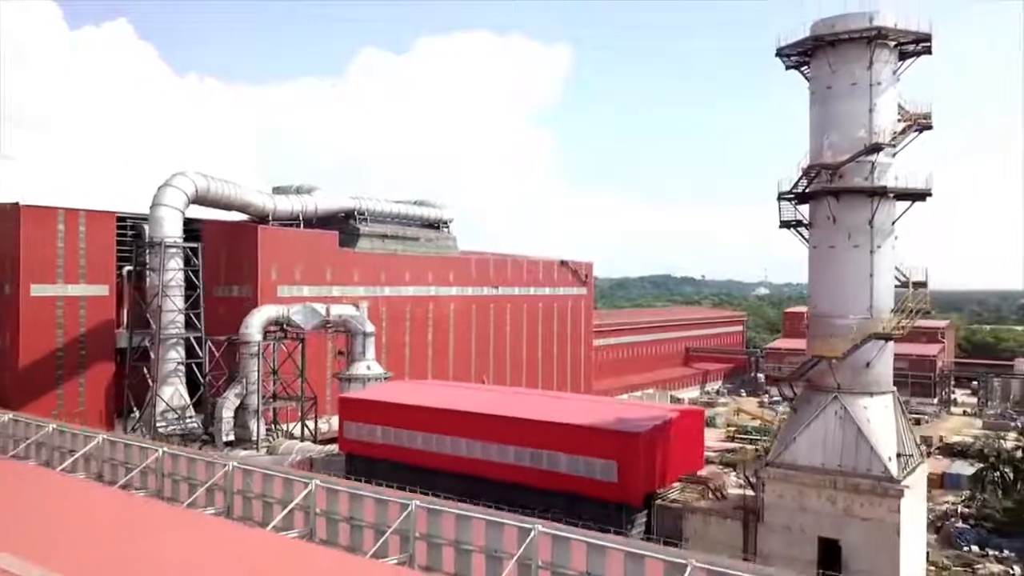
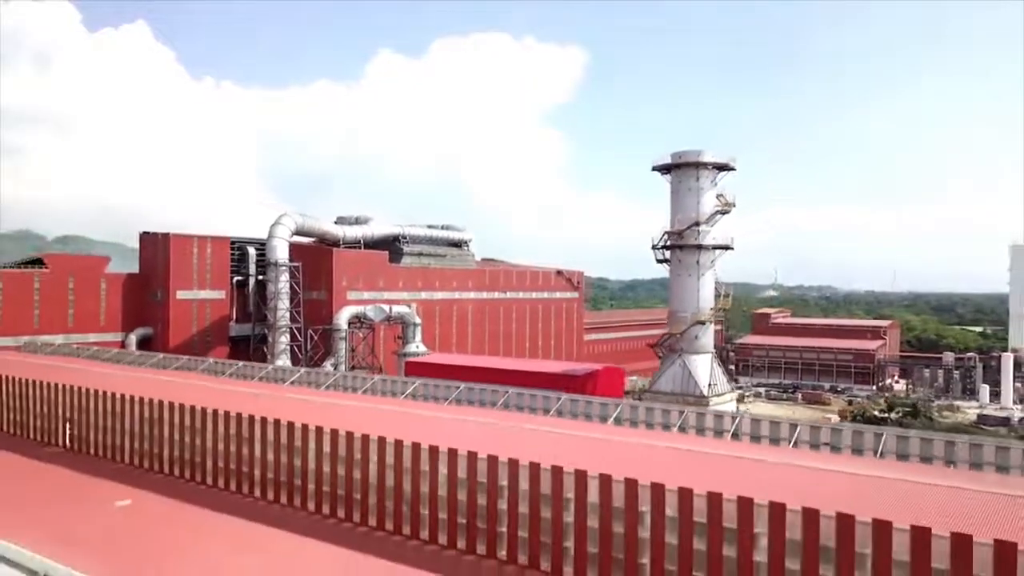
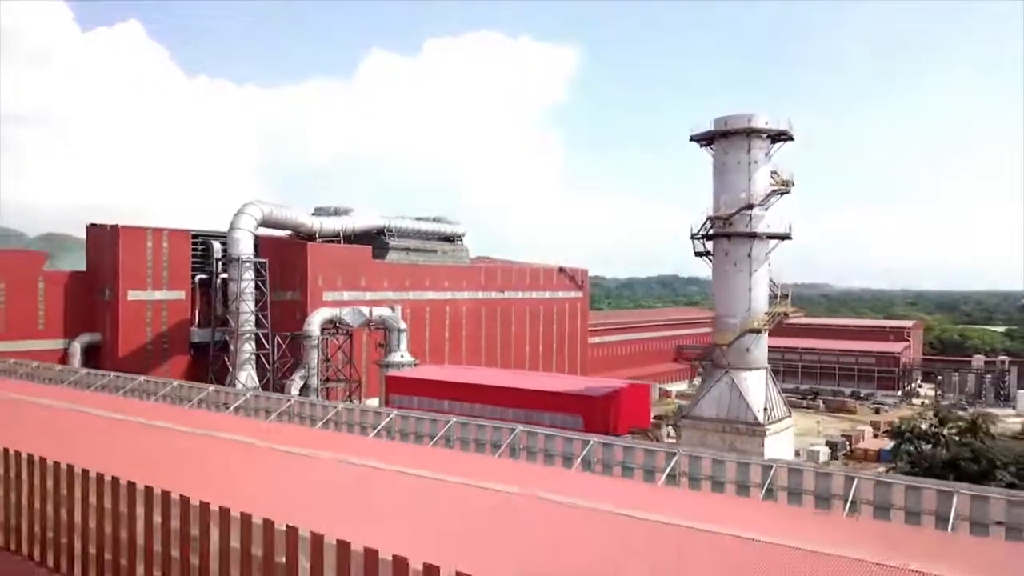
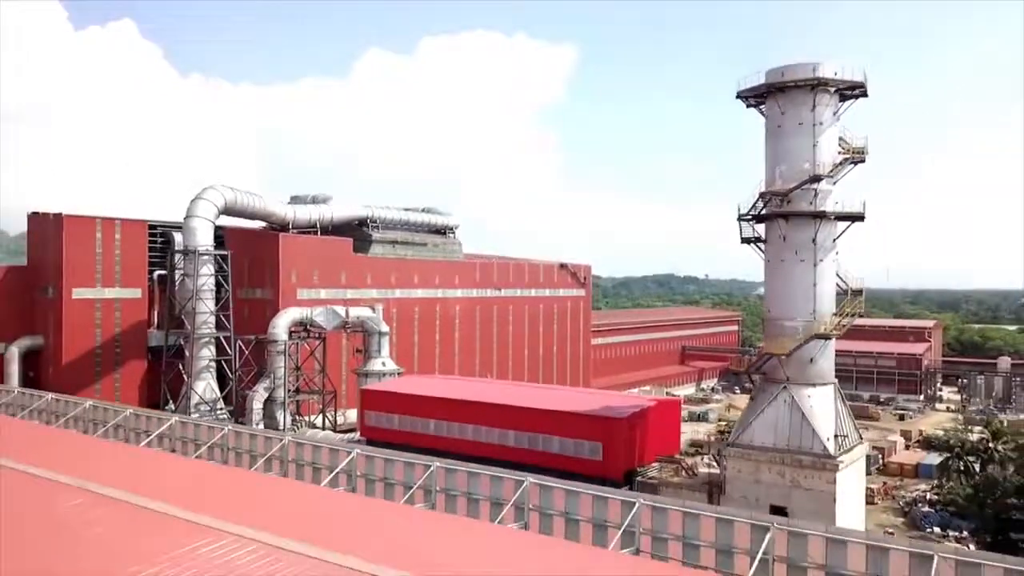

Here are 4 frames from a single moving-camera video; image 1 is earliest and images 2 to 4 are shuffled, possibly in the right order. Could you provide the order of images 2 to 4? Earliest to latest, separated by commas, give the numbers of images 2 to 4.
4, 3, 2
